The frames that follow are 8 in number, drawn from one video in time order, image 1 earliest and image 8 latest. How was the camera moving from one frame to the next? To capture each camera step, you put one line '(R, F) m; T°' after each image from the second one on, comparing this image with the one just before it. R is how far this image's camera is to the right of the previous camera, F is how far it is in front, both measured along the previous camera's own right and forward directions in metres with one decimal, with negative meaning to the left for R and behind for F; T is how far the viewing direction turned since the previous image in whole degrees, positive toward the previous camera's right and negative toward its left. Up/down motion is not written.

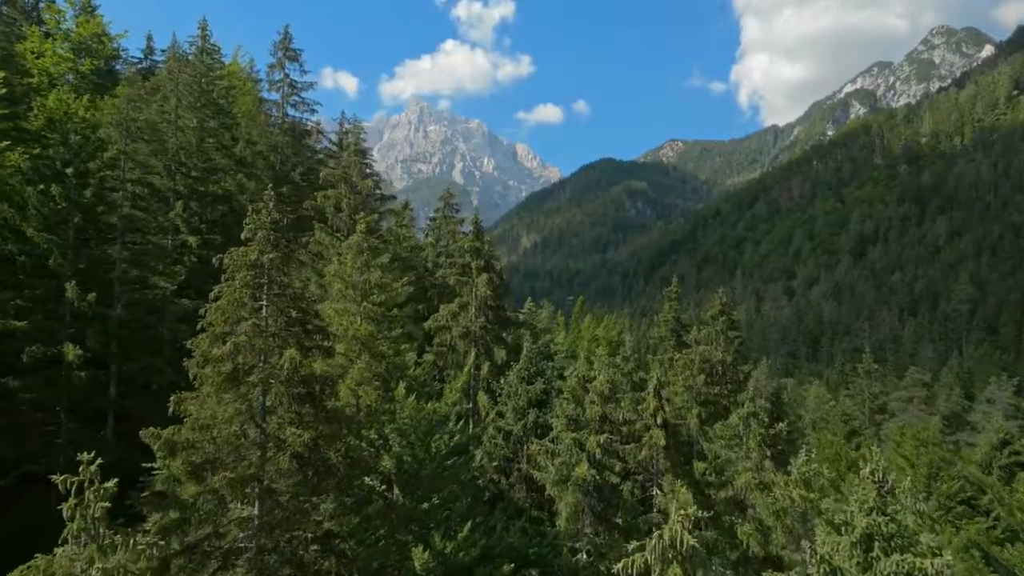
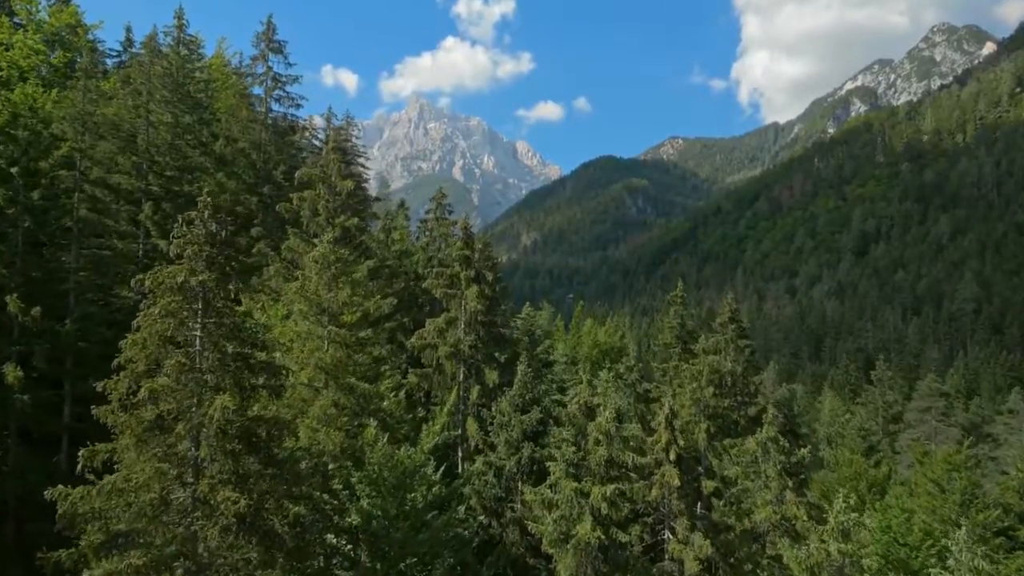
(+0.2, +2.3) m; 0°
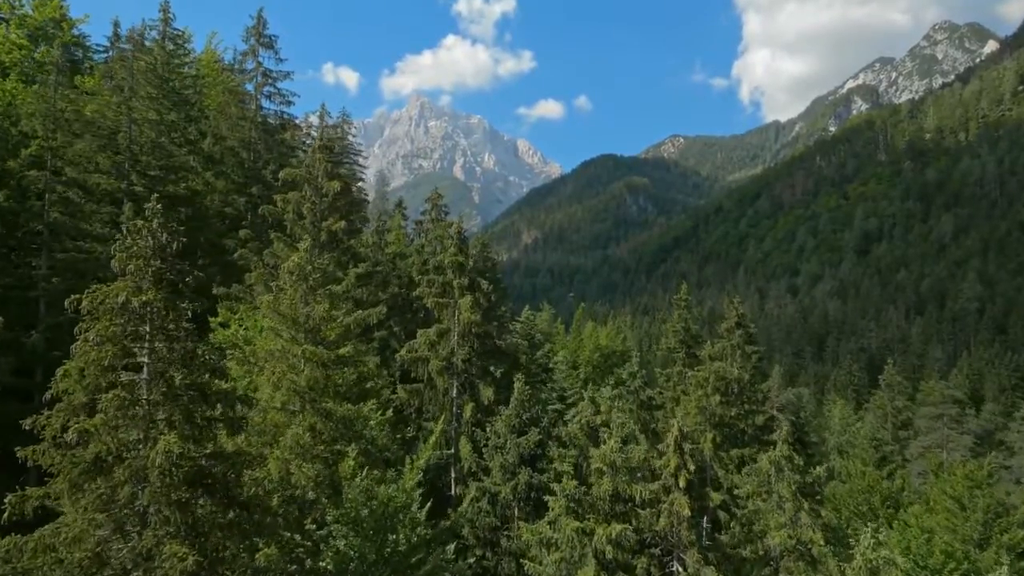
(+0.1, +1.4) m; 0°
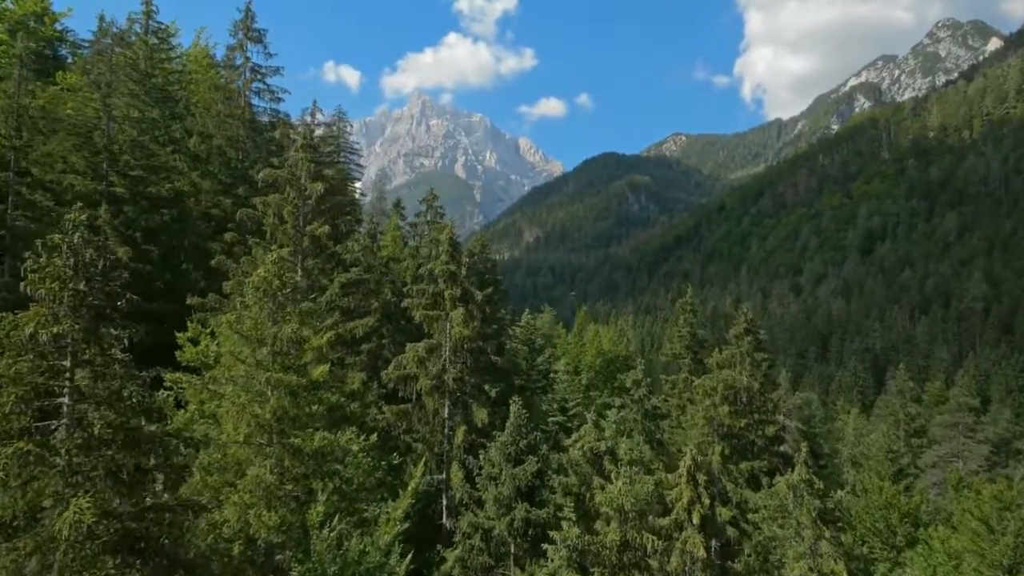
(+0.1, +1.6) m; 0°
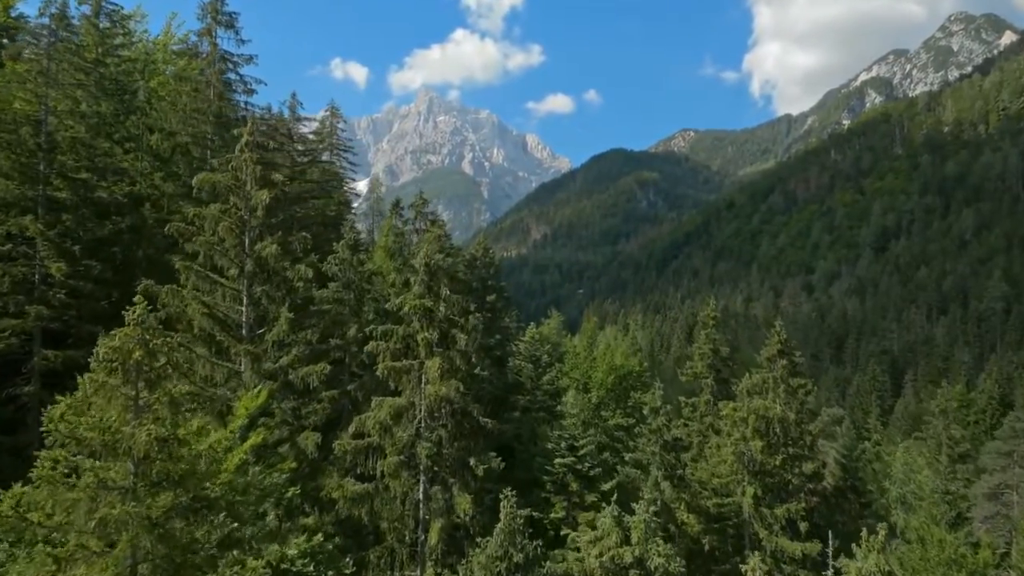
(+0.3, +4.1) m; -1°
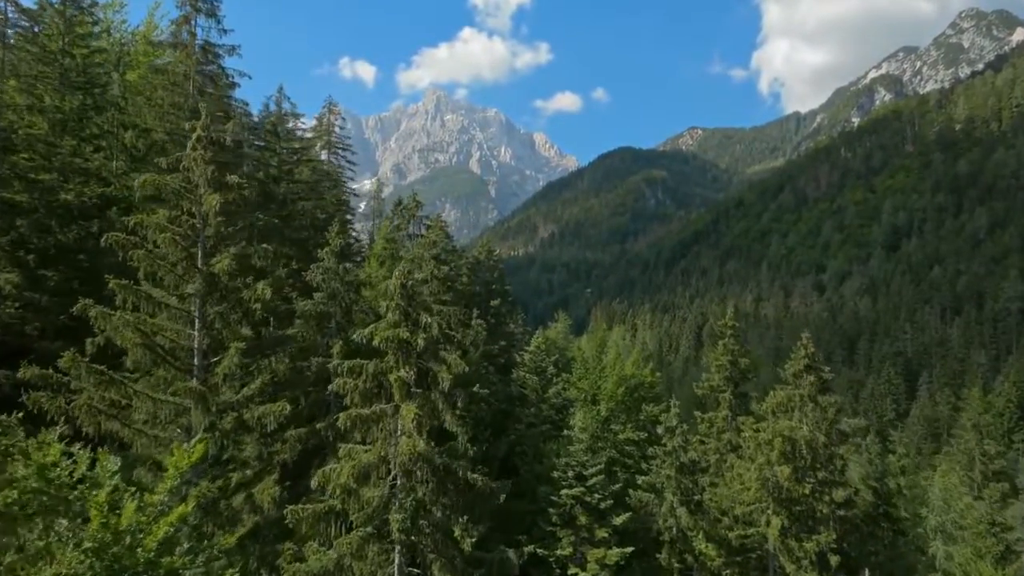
(+0.2, +2.5) m; -1°
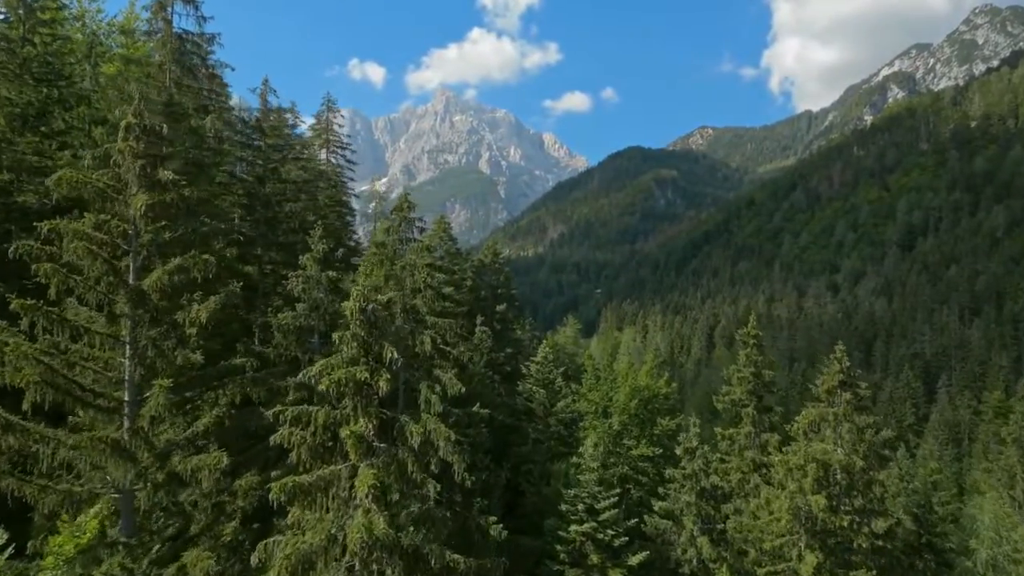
(+0.2, +2.5) m; -1°
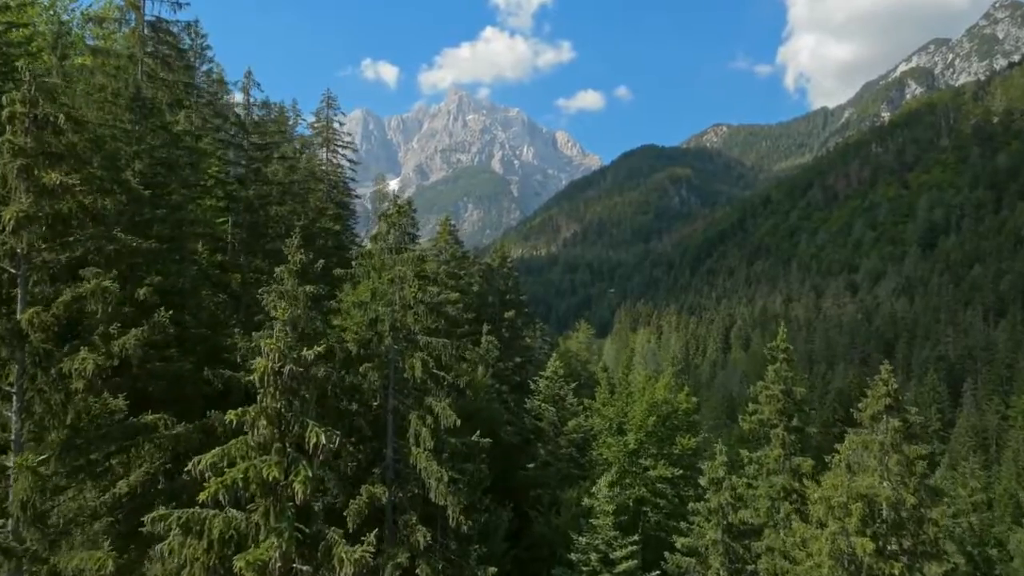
(+0.3, +2.7) m; -1°
